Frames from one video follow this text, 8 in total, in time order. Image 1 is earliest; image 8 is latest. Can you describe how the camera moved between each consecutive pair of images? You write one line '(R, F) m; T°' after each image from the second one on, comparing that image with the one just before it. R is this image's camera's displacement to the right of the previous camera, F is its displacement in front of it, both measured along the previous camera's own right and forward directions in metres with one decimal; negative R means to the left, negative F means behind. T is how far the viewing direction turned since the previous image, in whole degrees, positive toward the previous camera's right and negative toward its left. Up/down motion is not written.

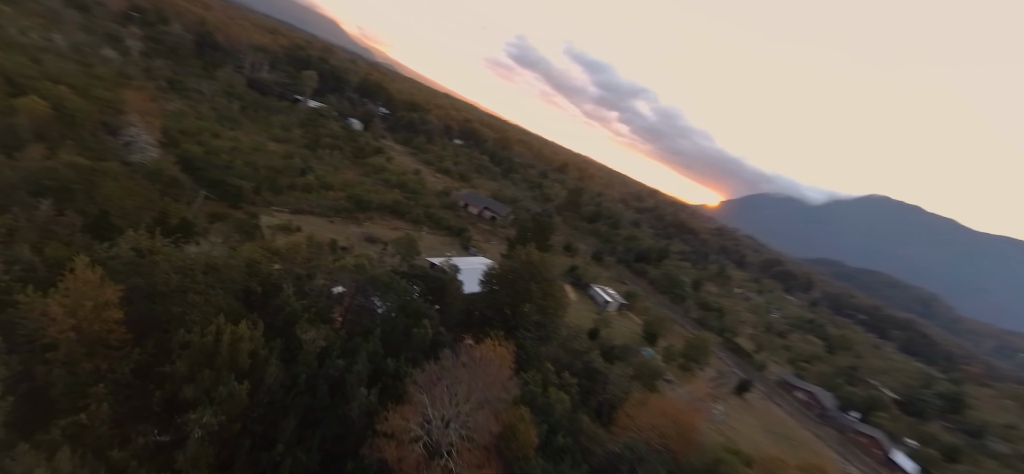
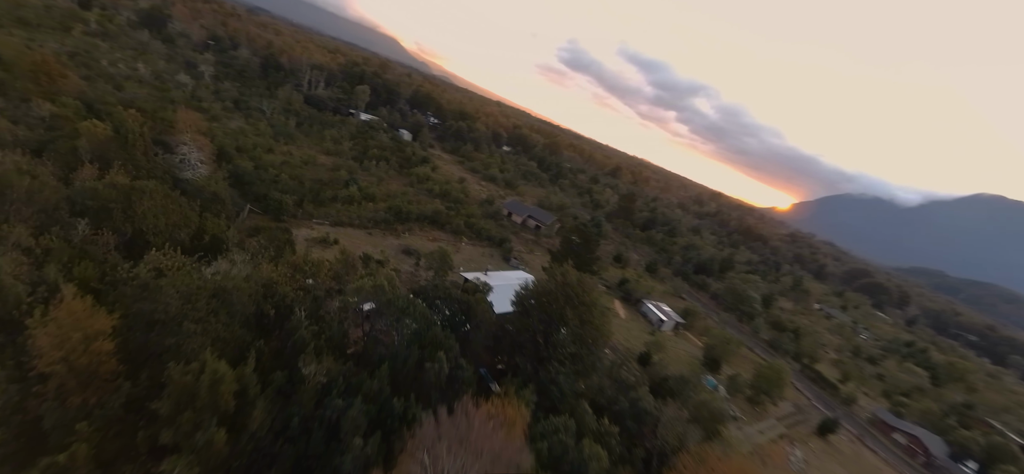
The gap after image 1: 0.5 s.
(+0.7, +1.9) m; -8°
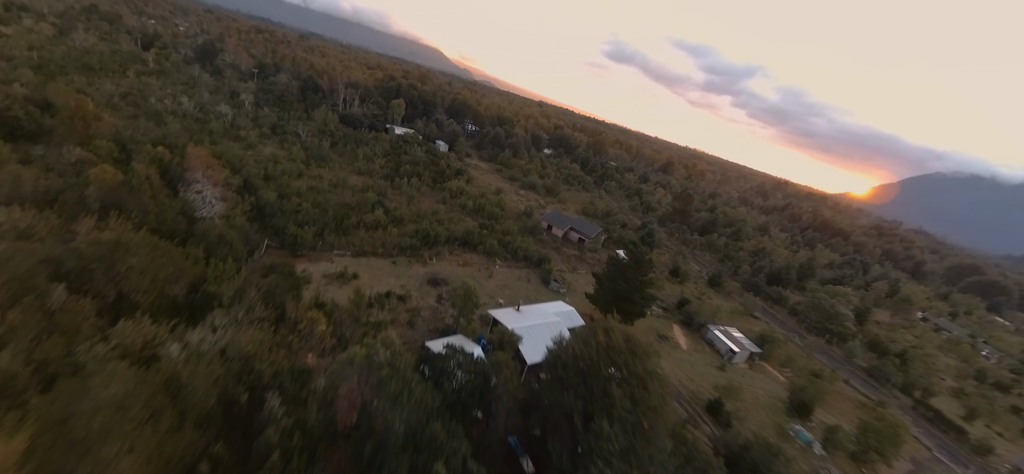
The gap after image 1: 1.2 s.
(+0.7, +3.0) m; -7°
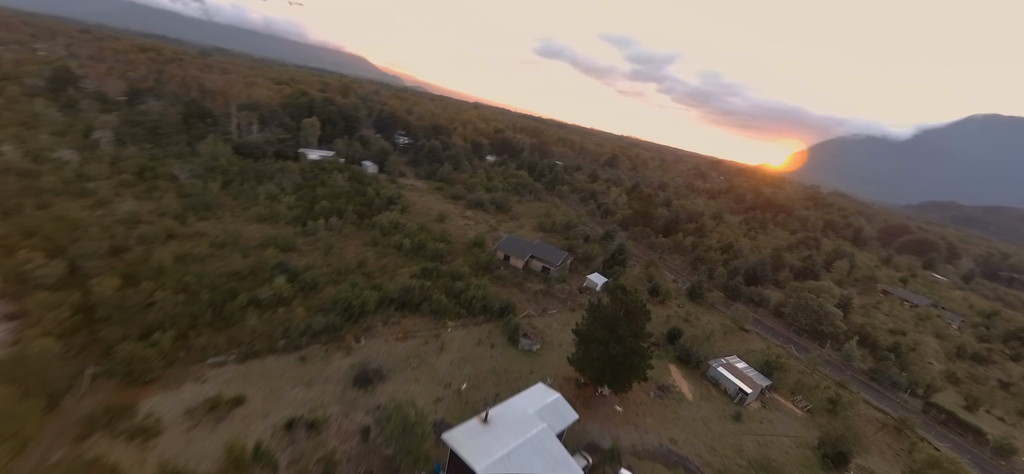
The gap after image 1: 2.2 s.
(+0.5, +5.5) m; +7°
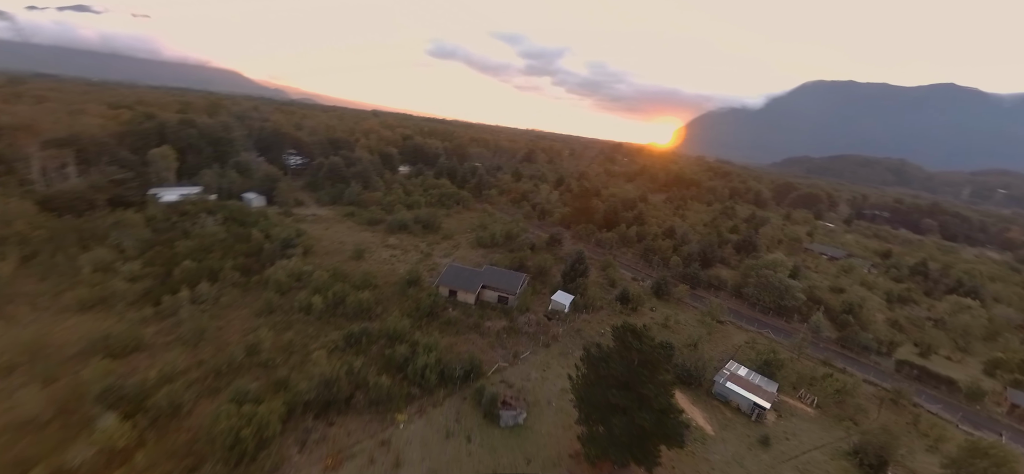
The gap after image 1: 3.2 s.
(-1.1, +5.3) m; +12°
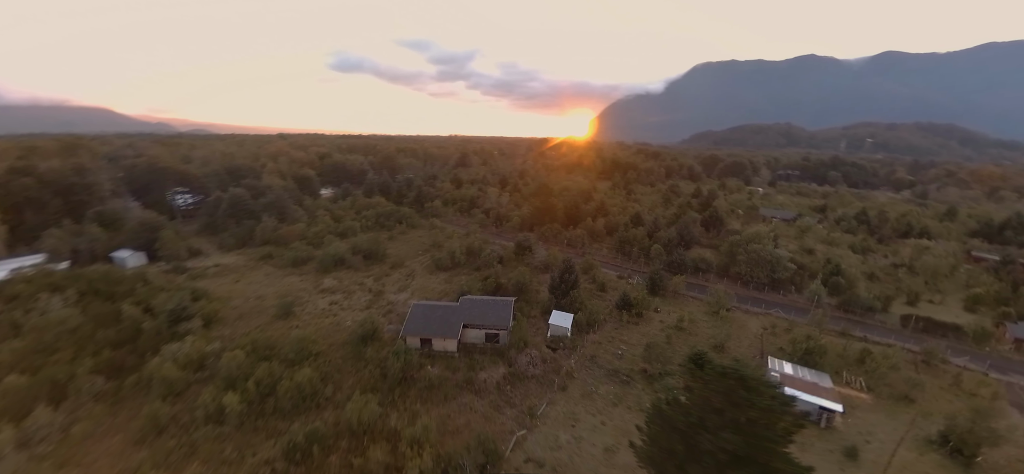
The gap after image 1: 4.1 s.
(-2.0, +5.0) m; +10°
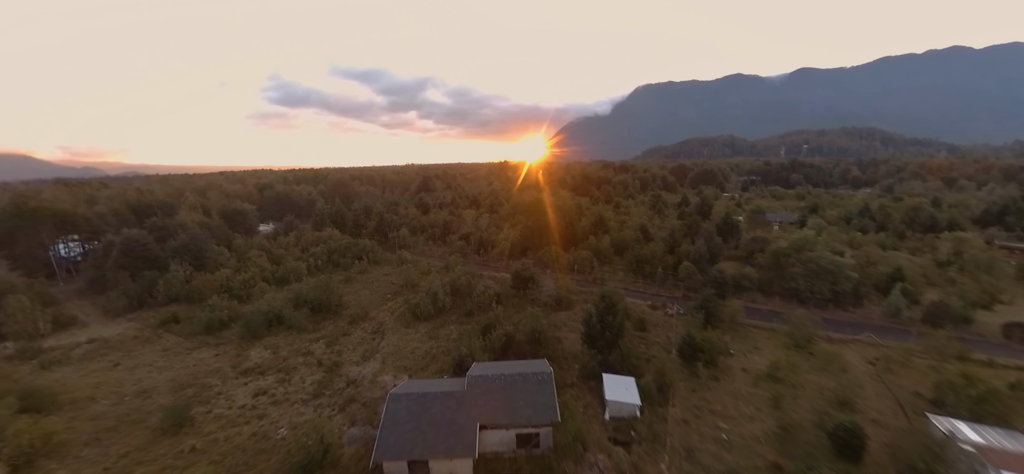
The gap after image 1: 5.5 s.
(-2.2, +6.9) m; +6°
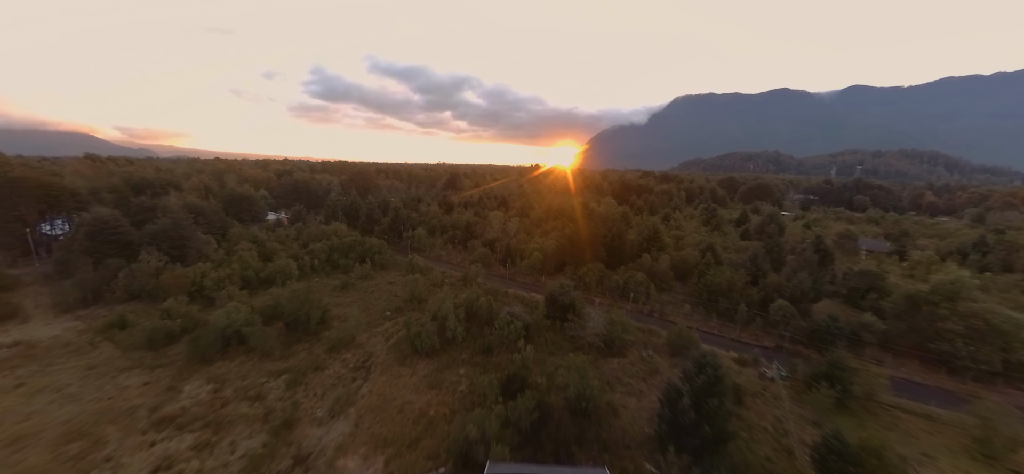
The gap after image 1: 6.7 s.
(-0.8, +5.7) m; -4°
